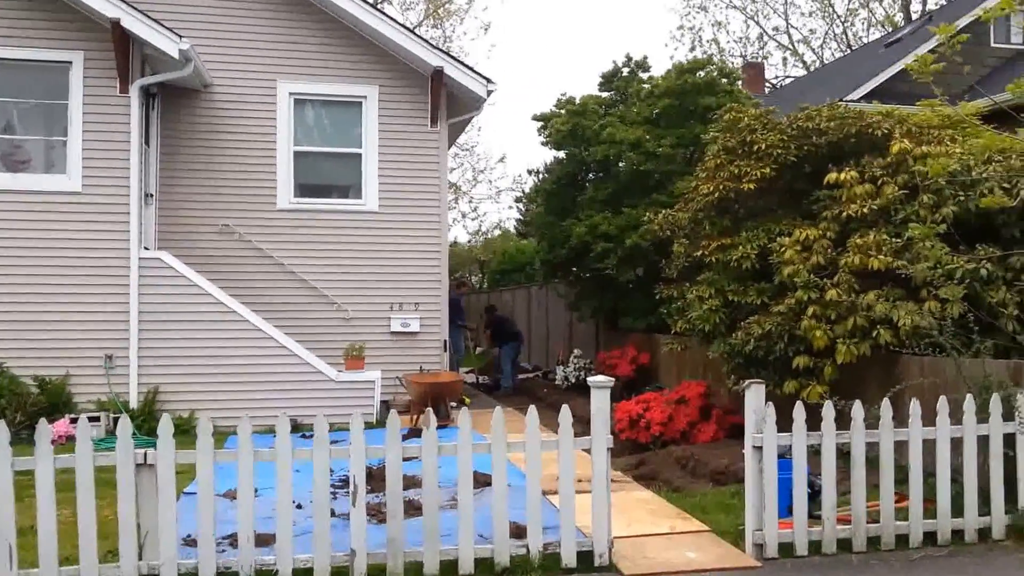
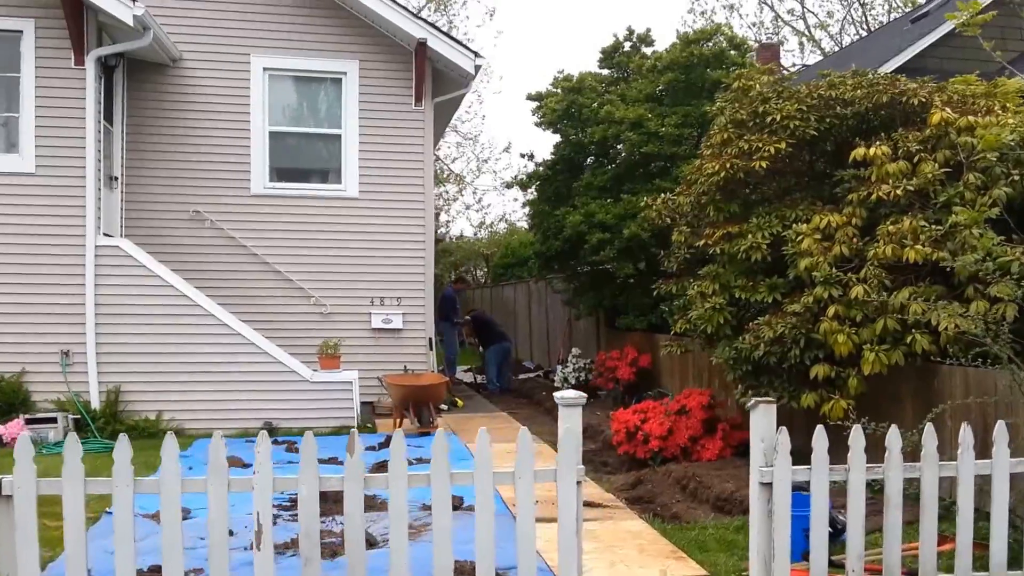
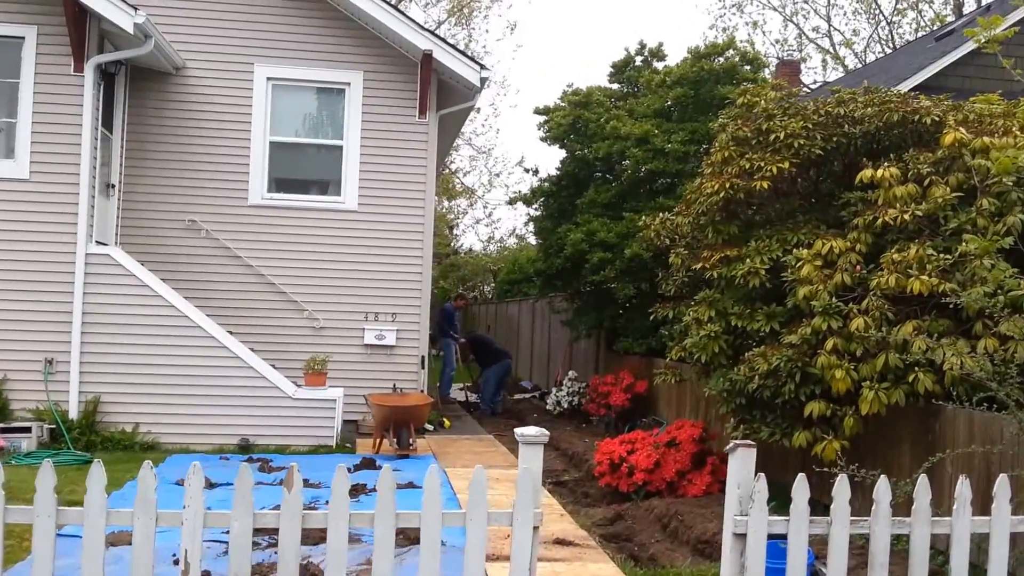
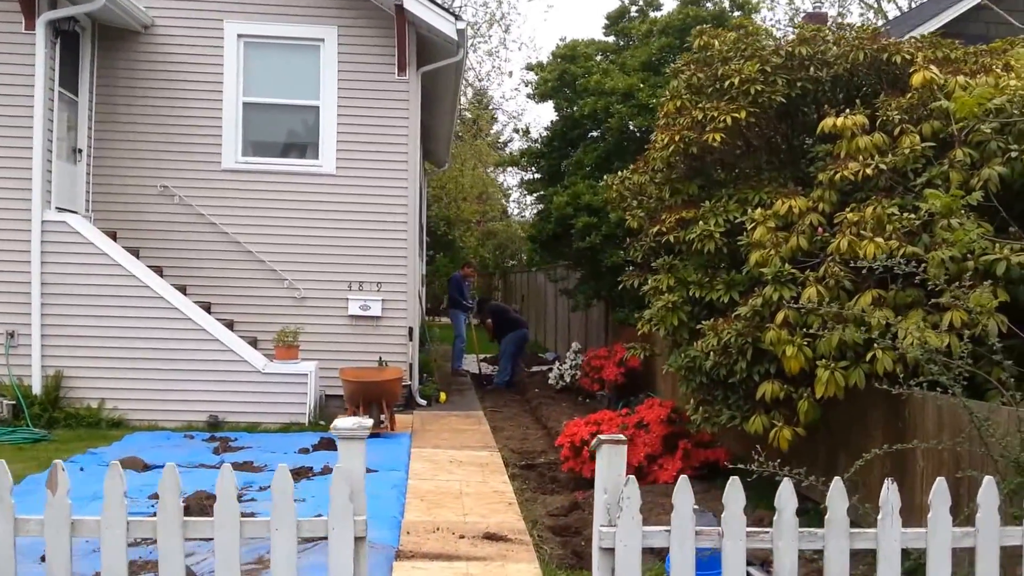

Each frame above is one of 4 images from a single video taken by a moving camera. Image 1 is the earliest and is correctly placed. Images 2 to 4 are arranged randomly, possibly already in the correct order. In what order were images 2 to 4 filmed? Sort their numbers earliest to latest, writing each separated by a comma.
2, 3, 4
